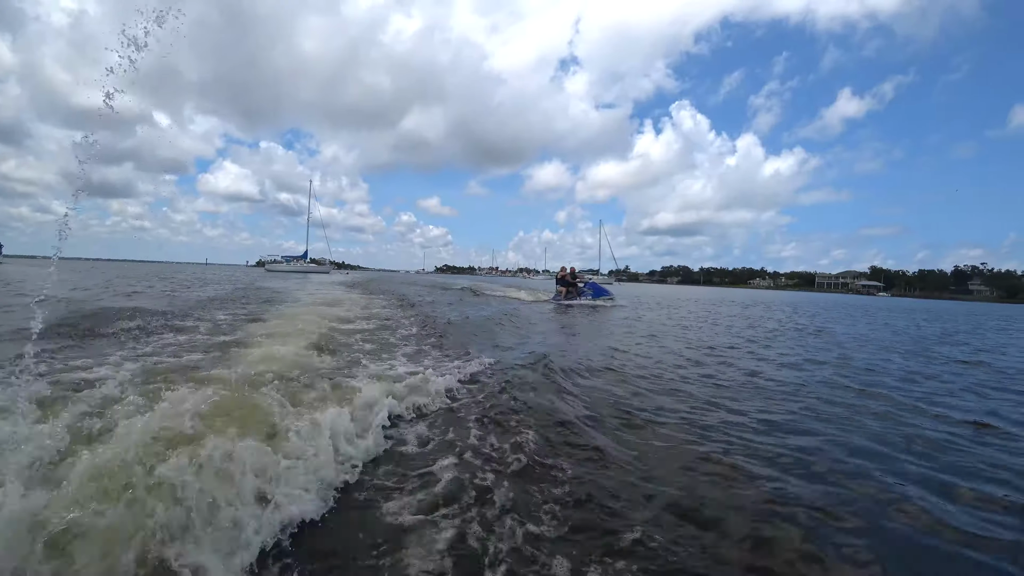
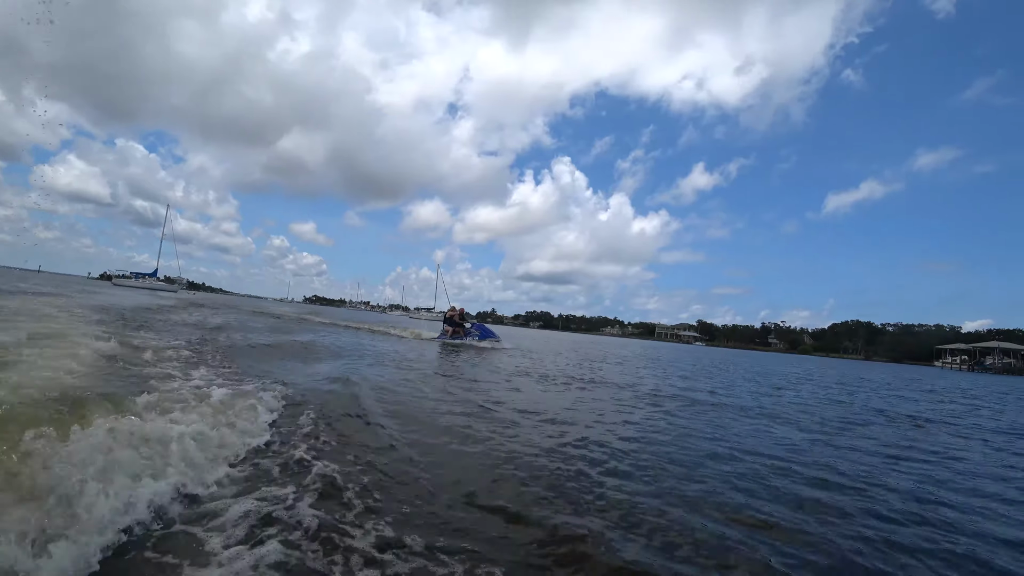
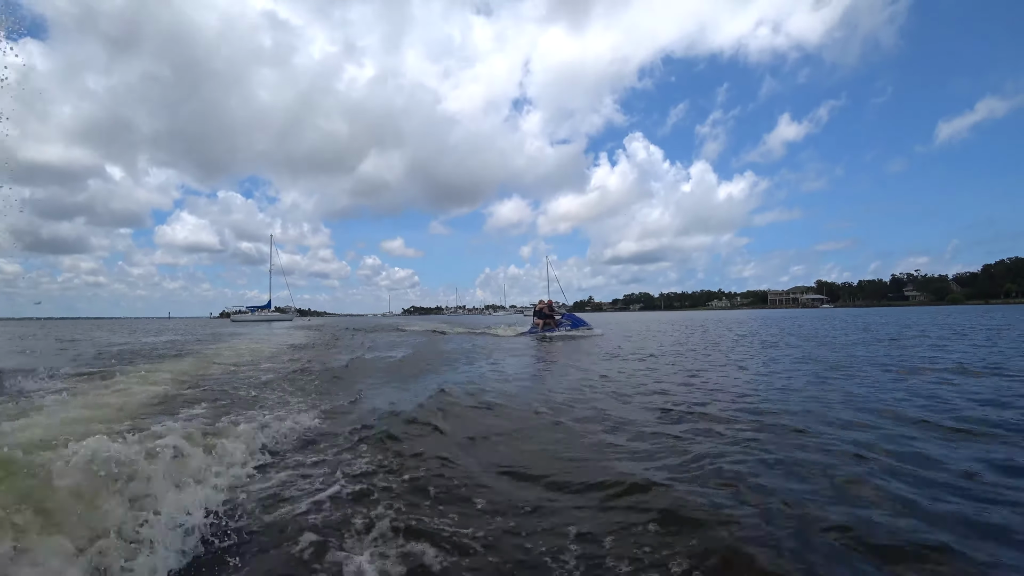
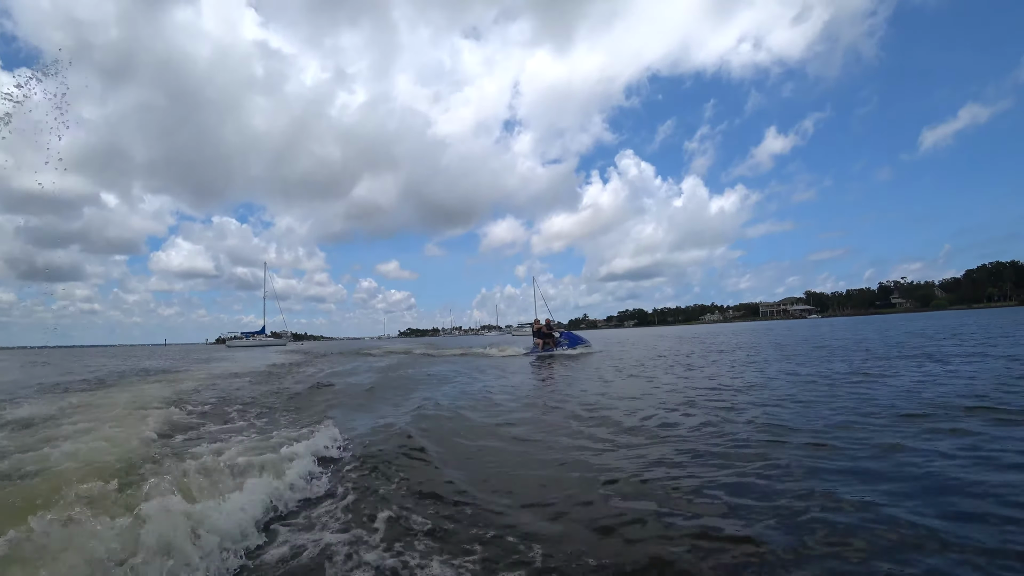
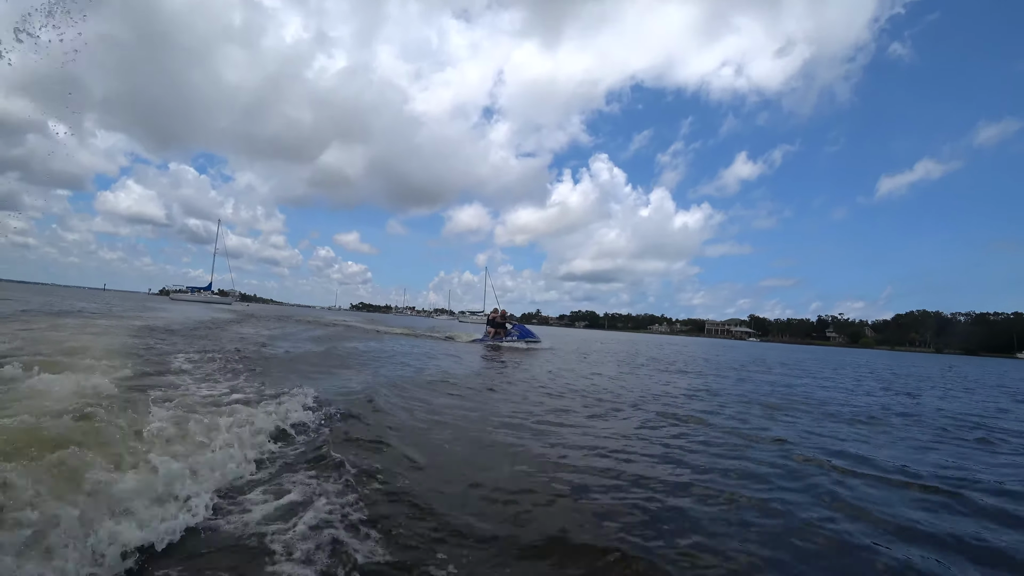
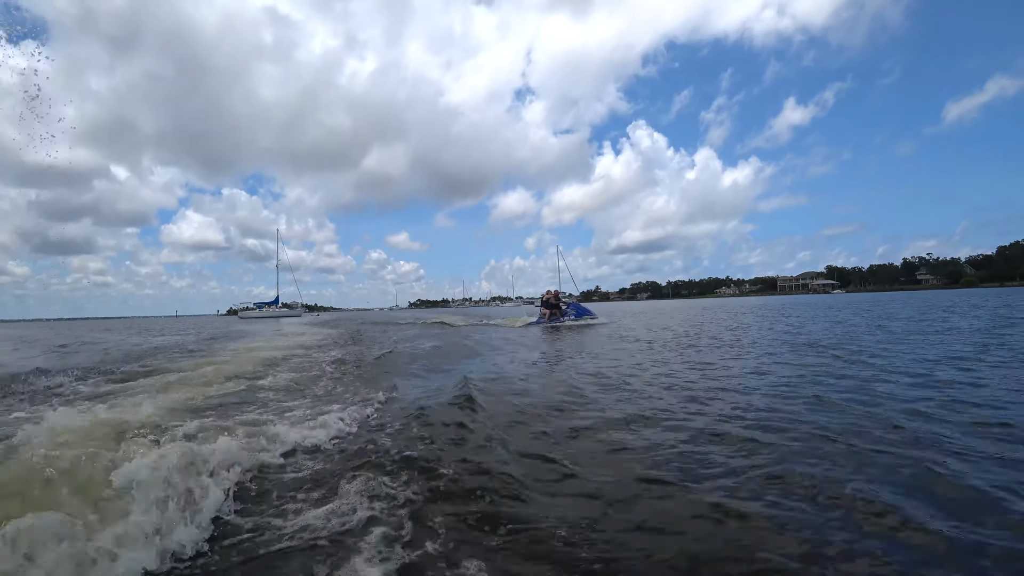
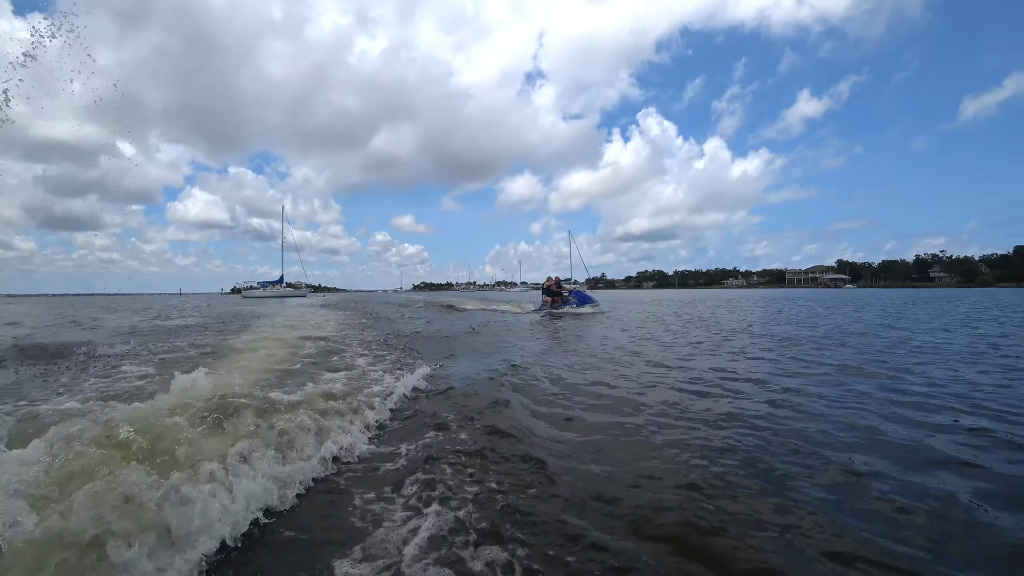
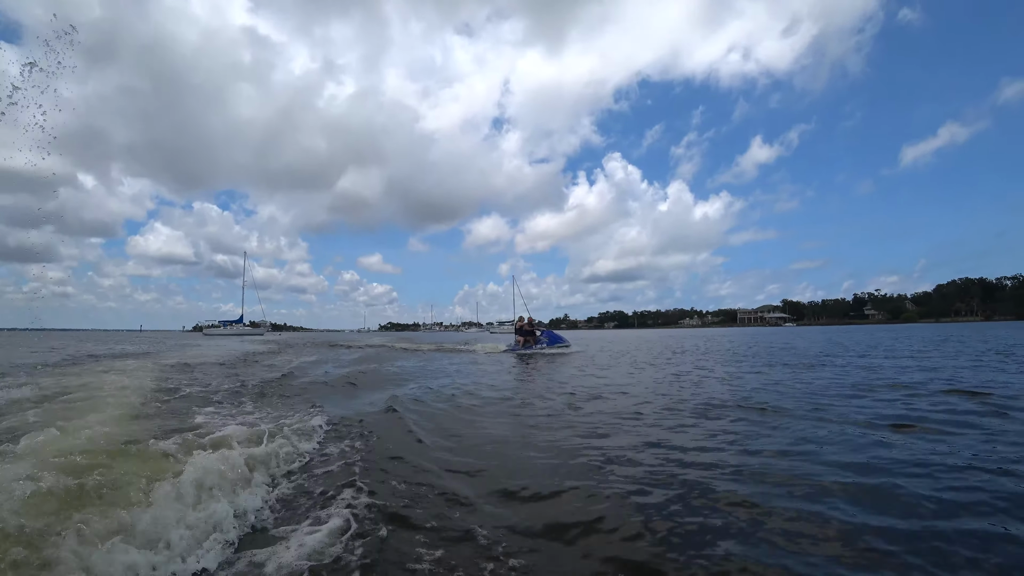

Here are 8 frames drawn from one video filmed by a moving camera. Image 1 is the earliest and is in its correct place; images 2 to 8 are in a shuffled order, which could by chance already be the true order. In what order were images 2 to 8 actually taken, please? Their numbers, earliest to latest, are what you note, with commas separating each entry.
7, 6, 3, 4, 8, 5, 2
